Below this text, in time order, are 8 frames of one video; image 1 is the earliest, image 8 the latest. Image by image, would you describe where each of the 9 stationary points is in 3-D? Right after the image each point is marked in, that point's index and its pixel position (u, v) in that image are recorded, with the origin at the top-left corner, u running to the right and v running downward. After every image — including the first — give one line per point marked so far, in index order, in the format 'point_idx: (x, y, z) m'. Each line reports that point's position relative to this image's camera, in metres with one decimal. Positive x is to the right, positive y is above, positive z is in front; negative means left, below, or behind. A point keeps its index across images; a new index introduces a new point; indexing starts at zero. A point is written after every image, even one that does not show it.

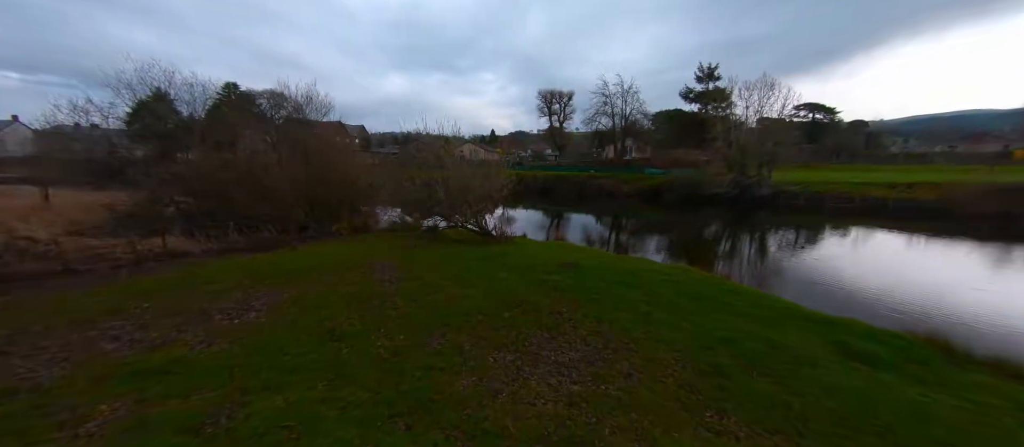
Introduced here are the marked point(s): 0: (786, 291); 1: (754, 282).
0: (+11.9, -2.4, +17.0) m
1: (+11.5, -2.3, +18.5) m
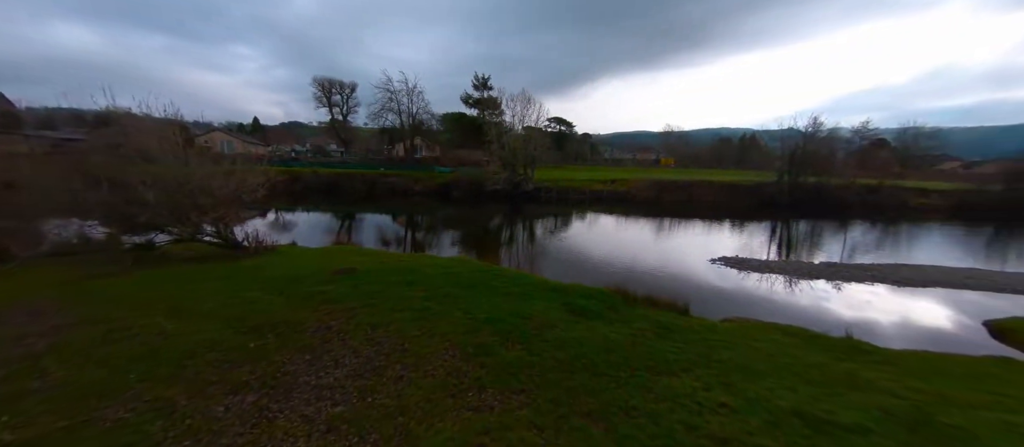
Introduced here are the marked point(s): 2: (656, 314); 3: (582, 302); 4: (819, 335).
0: (+2.3, -2.3, +20.2) m
1: (+1.1, -2.2, +21.3) m
2: (+3.3, -2.1, +8.4) m
3: (+1.6, -1.8, +8.6) m
4: (+8.2, -2.9, +9.8) m
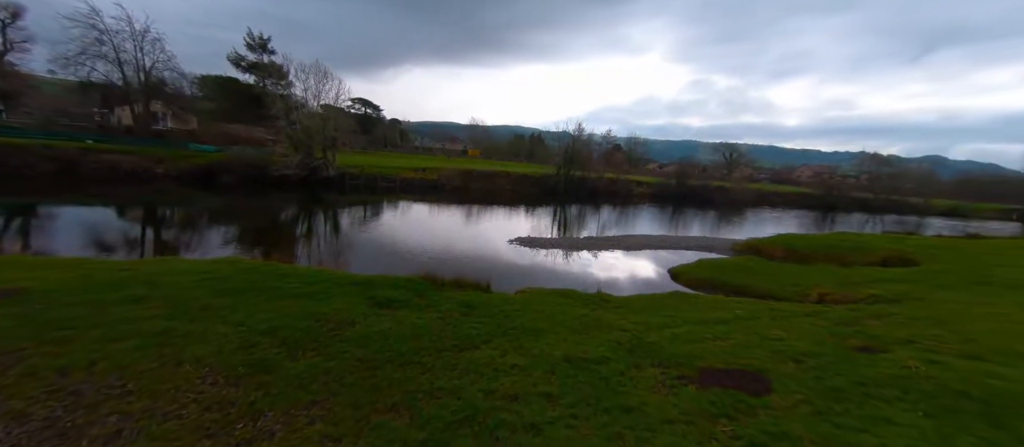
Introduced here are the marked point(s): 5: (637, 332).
0: (-7.8, -1.8, +18.8) m
1: (-9.4, -1.7, +19.2) m
2: (-1.2, -1.7, +8.9) m
3: (-2.8, -1.6, +8.3) m
4: (+2.4, -2.3, +12.5) m
5: (+2.6, -2.3, +7.8) m
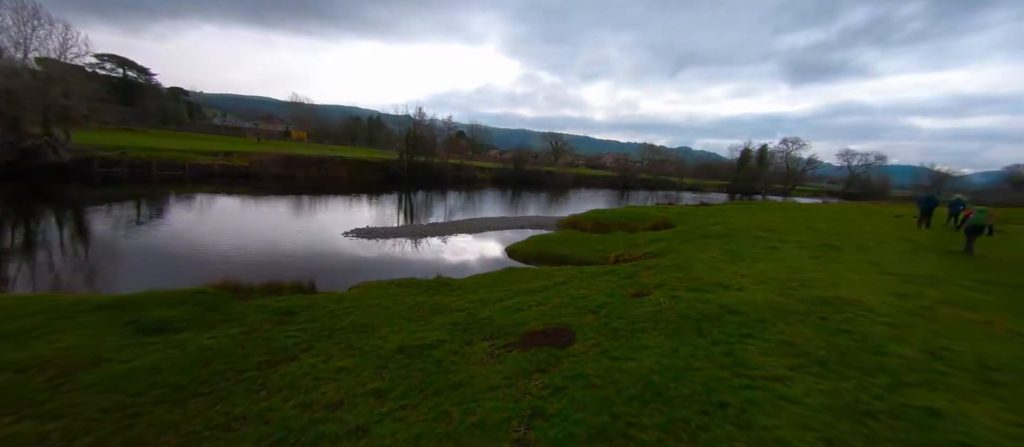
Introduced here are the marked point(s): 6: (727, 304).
0: (-14.9, -1.9, +14.1) m
1: (-16.5, -1.9, +13.8) m
2: (-4.9, -1.6, +7.7) m
3: (-6.1, -1.6, +6.5) m
4: (-3.0, -1.9, +12.5) m
5: (-0.9, -2.0, +8.3) m
6: (+4.3, -1.6, +7.4) m
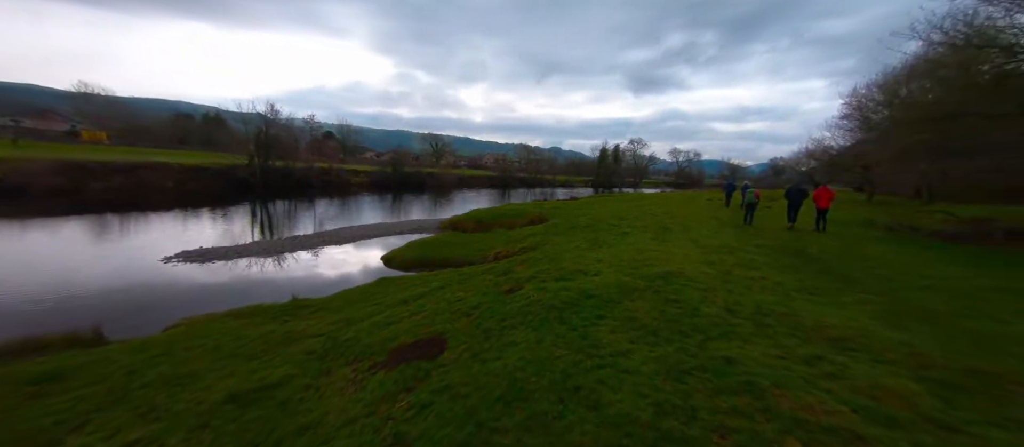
0: (-18.7, -3.2, +8.6) m
1: (-20.1, -3.3, +7.9) m
2: (-7.3, -2.1, +5.6) m
3: (-8.0, -2.2, +4.1) m
4: (-6.9, -2.3, +10.8) m
5: (-3.6, -2.2, +7.4) m
6: (+1.6, -1.4, +8.2) m
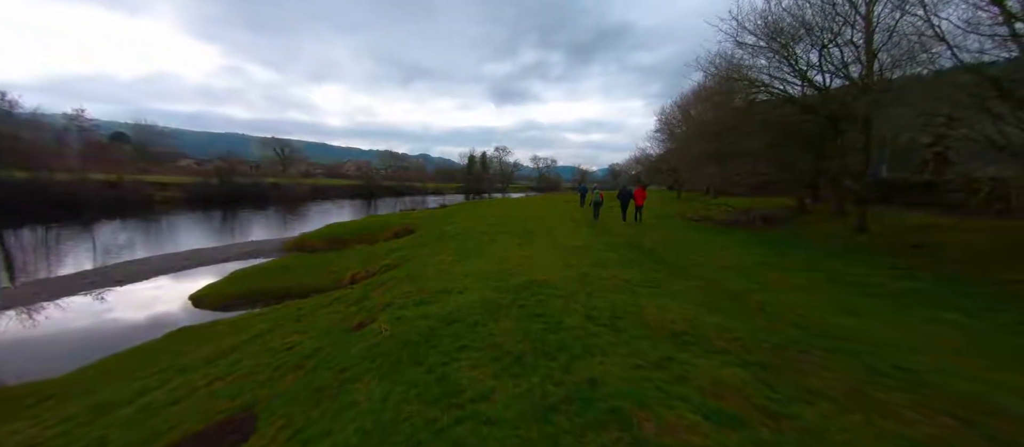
0: (-20.4, -4.7, +0.9) m
1: (-21.5, -4.9, -0.3) m
2: (-8.7, -2.9, +1.9) m
3: (-8.9, -2.9, +0.2) m
4: (-10.1, -3.2, +6.9) m
5: (-5.8, -2.8, +4.8) m
6: (-1.3, -1.8, +7.3) m
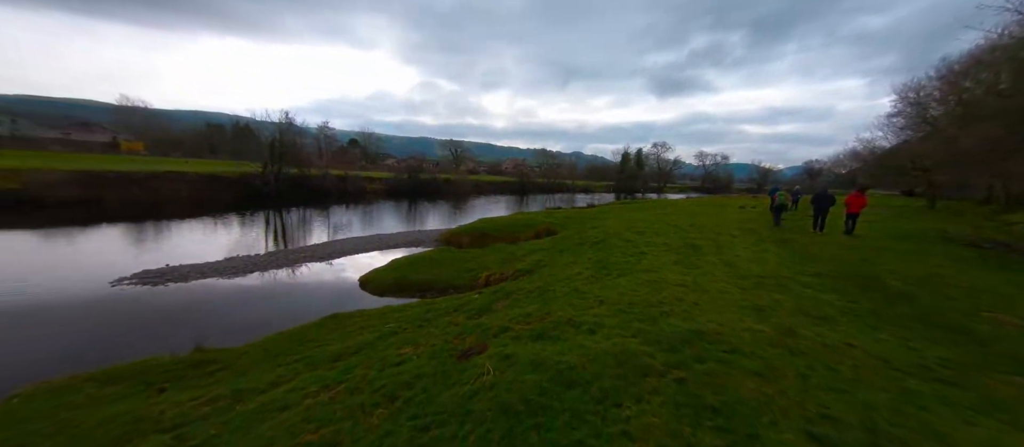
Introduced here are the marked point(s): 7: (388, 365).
0: (-19.4, -3.8, +6.9) m
1: (-20.9, -3.9, +6.2) m
2: (-8.2, -2.7, +3.3) m
3: (-9.0, -2.7, +1.7) m
4: (-7.5, -3.0, +8.4) m
5: (-4.4, -2.8, +4.8) m
6: (+0.8, -2.0, +5.3) m
7: (-2.6, -2.6, +7.4) m
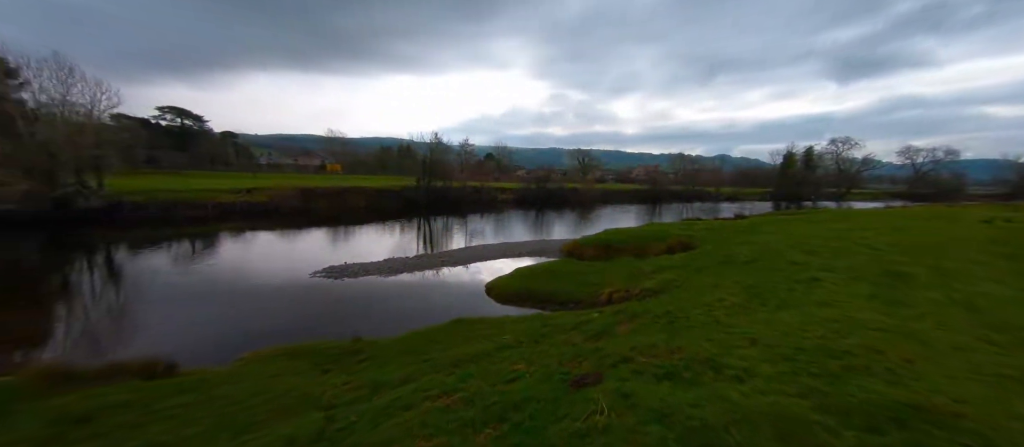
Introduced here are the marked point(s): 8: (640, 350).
0: (-16.4, -3.8, +12.4) m
1: (-18.0, -3.9, +12.3) m
2: (-7.0, -2.8, +5.3) m
3: (-8.3, -2.7, +4.1) m
4: (-4.7, -3.2, +9.8) m
5: (-2.9, -2.9, +5.4) m
6: (+2.2, -2.3, +4.2) m
7: (-0.4, -2.9, +7.3) m
8: (+2.5, -2.4, +7.1) m
